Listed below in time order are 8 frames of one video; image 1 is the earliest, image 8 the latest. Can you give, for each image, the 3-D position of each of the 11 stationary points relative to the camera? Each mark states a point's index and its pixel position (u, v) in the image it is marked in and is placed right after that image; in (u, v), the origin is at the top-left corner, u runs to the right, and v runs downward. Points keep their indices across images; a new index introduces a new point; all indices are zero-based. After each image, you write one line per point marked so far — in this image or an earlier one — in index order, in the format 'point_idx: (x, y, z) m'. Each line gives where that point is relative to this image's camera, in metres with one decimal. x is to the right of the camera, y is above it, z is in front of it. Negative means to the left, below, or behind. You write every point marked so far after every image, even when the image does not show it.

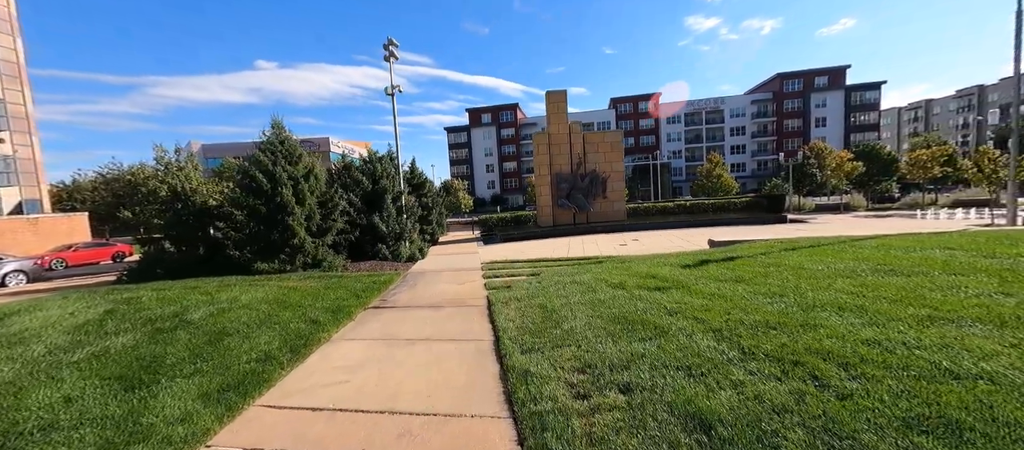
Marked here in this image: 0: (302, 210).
0: (-6.1, +0.4, +10.8) m
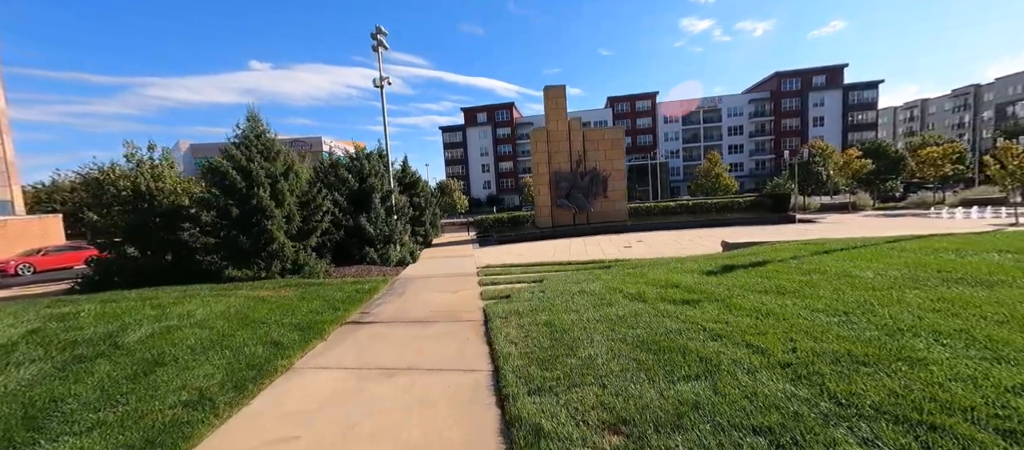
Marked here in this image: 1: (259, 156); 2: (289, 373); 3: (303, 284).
0: (-6.1, +0.3, +9.8) m
1: (-6.8, +1.8, +10.0) m
2: (-2.4, -1.6, +3.9) m
3: (-4.9, -1.4, +8.8) m
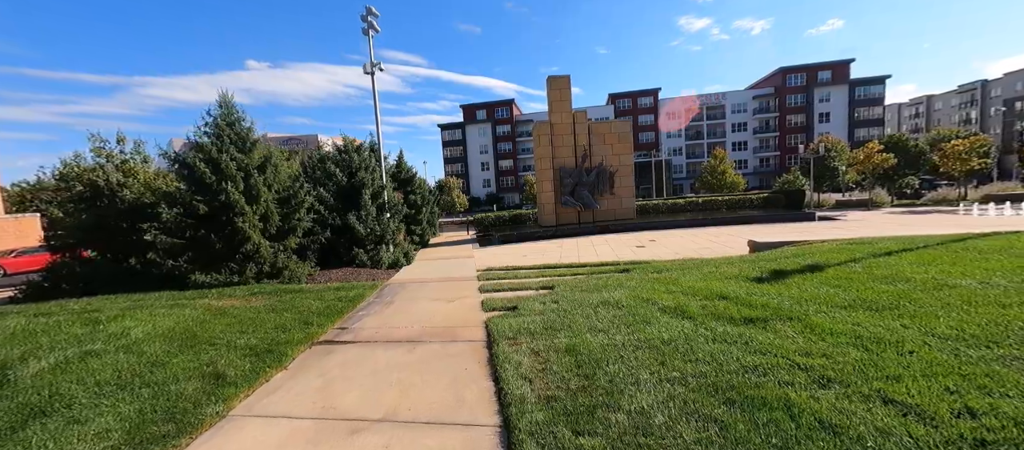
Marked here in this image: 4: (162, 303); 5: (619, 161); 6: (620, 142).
0: (-6.0, +0.4, +8.7) m
1: (-6.7, +1.9, +8.9) m
2: (-2.3, -1.5, +2.9) m
3: (-4.8, -1.4, +7.7) m
4: (-6.2, -1.4, +6.6) m
5: (+5.5, +3.3, +19.1) m
6: (+5.5, +4.2, +19.0) m
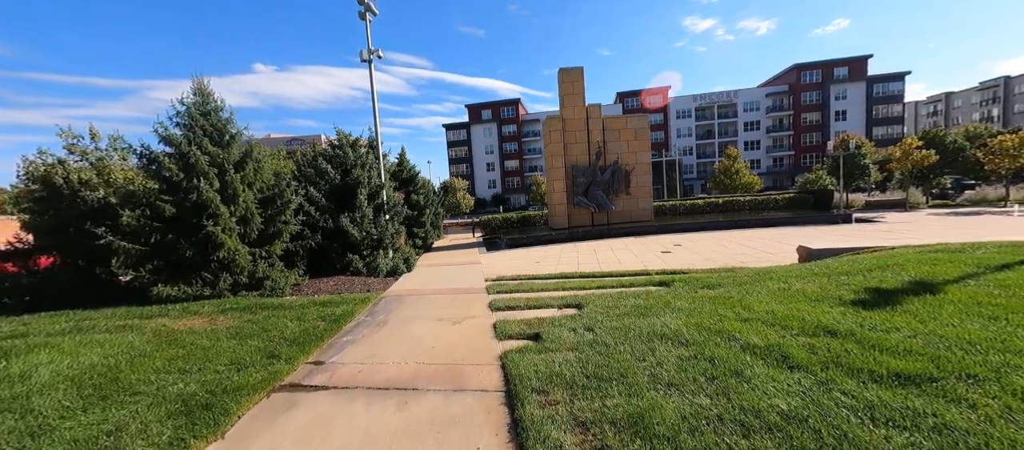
0: (-5.8, +0.3, +7.6) m
1: (-6.4, +1.8, +7.8) m
2: (-2.0, -1.6, +1.7) m
3: (-4.5, -1.4, +6.5) m
4: (-6.0, -1.5, +5.5) m
5: (+5.9, +3.1, +17.8) m
6: (+5.9, +4.1, +17.7) m
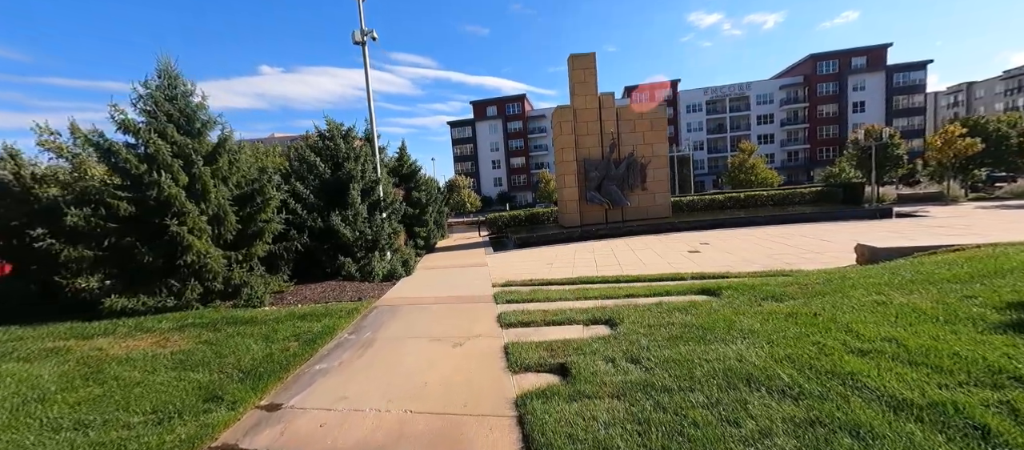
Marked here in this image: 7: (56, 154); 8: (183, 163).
0: (-5.6, +0.3, +6.6) m
1: (-6.2, +1.8, +6.8) m
2: (-1.9, -1.6, +0.6) m
3: (-4.3, -1.4, +5.5) m
4: (-5.8, -1.5, +4.5) m
5: (+6.2, +3.3, +16.6) m
6: (+6.3, +4.3, +16.5) m
7: (-12.1, +1.9, +9.9) m
8: (-5.9, +1.1, +6.7) m
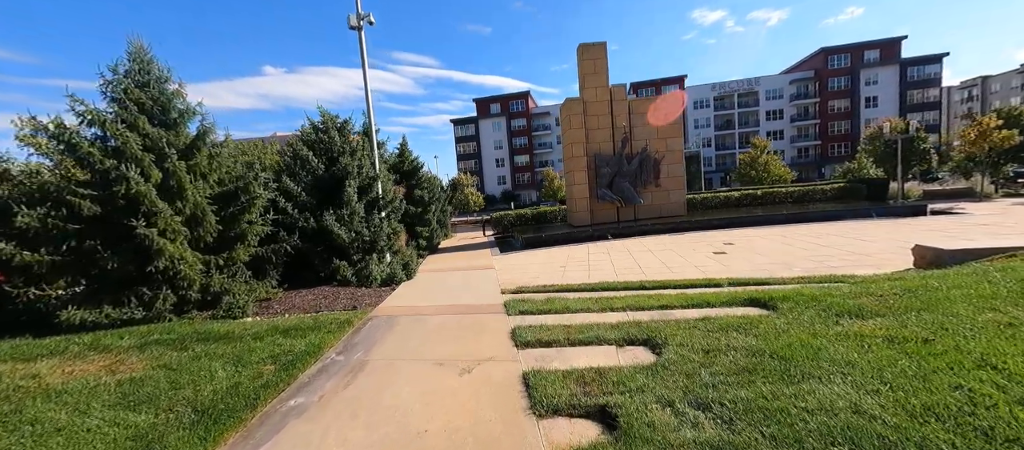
0: (-5.4, +0.3, +5.9) m
1: (-6.0, +1.8, +6.0) m
2: (-1.8, -1.6, -0.1) m
3: (-4.1, -1.5, +4.8) m
4: (-5.6, -1.5, +3.8) m
5: (+6.5, +3.3, +15.8) m
6: (+6.5, +4.3, +15.7) m
7: (-11.9, +1.9, +9.3) m
8: (-5.7, +1.1, +6.0) m
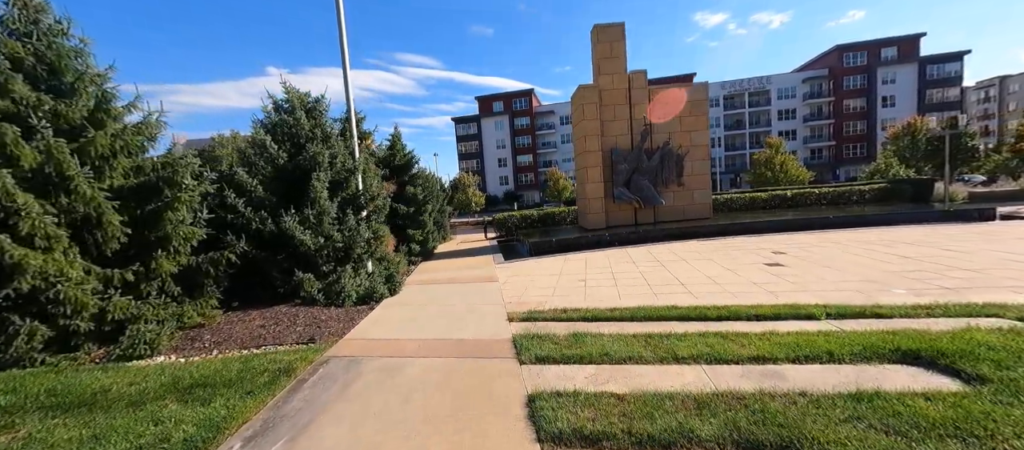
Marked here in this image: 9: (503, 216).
0: (-5.2, +0.2, +4.2) m
1: (-5.8, +1.7, +4.4) m
2: (-1.6, -1.7, -1.8) m
3: (-4.0, -1.5, +3.1) m
4: (-5.5, -1.5, +2.1) m
5: (+6.7, +3.2, +14.0) m
6: (+6.8, +4.2, +14.0) m
7: (-11.7, +1.9, +7.6) m
8: (-5.6, +1.1, +4.3) m
9: (-0.4, +0.4, +16.2) m
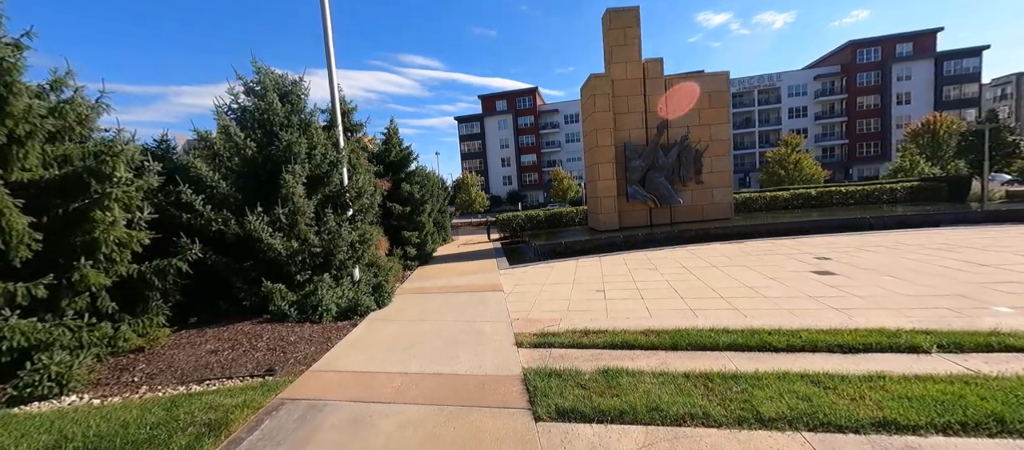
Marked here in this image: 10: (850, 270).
0: (-5.1, +0.2, +3.2) m
1: (-5.7, +1.7, +3.4) m
2: (-1.6, -1.7, -2.8) m
3: (-3.9, -1.5, +2.1) m
4: (-5.4, -1.5, +1.1) m
5: (+6.9, +3.2, +13.0) m
6: (+6.9, +4.1, +12.9) m
7: (-11.6, +1.9, +6.7) m
8: (-5.5, +1.0, +3.3) m
9: (-0.2, +0.4, +15.2) m
10: (+5.9, -0.8, +6.5) m
